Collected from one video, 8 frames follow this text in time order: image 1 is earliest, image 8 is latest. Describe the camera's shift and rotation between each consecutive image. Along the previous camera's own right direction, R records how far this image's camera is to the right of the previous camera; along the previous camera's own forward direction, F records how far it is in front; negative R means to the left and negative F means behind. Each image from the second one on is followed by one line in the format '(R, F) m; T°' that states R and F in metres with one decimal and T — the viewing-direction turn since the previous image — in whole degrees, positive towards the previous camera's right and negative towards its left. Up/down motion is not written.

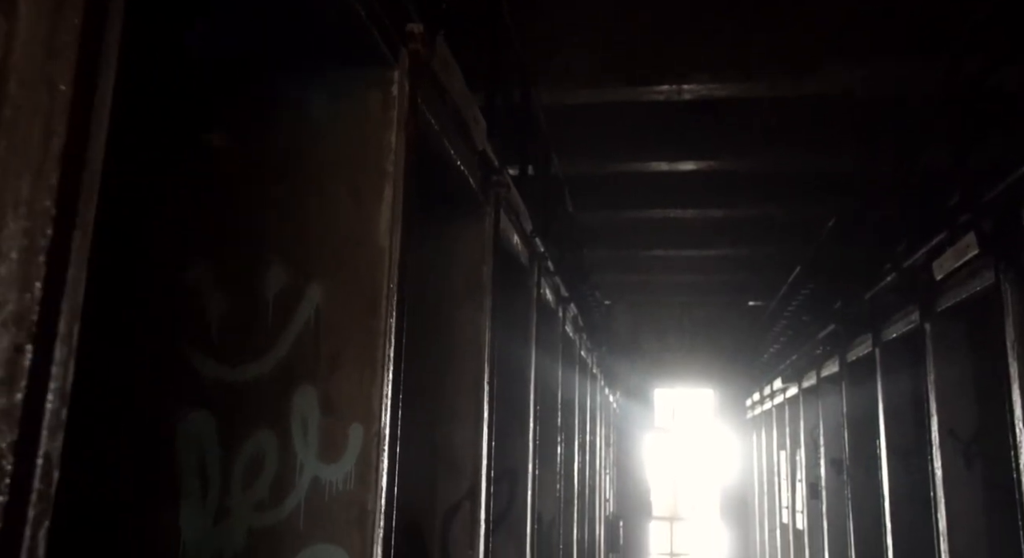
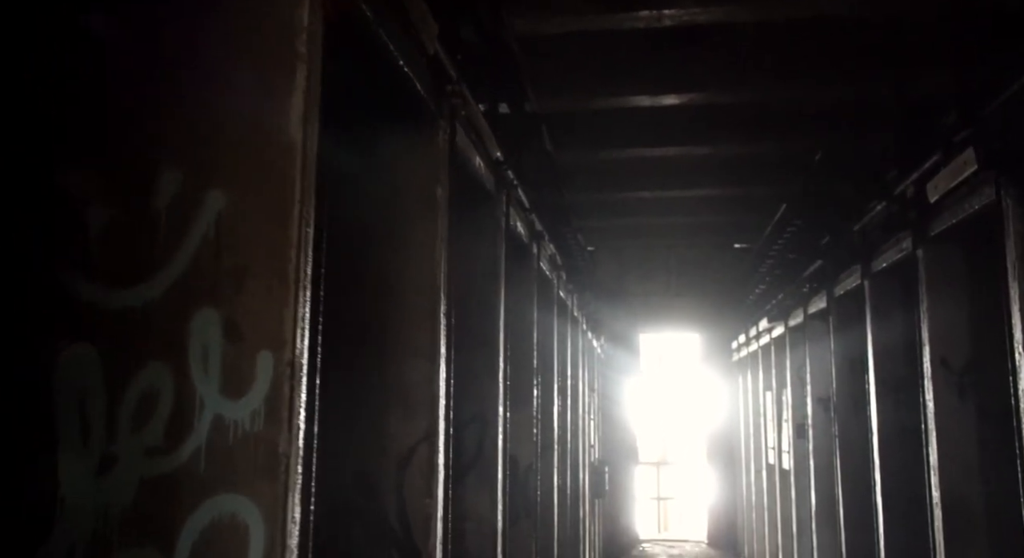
(+0.1, +0.2) m; +1°
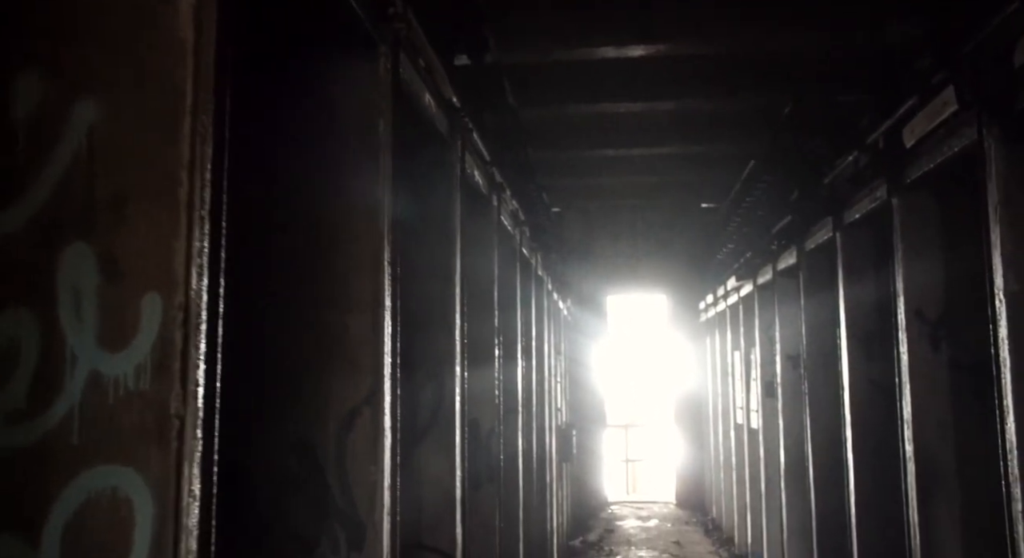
(0.0, +0.2) m; +2°
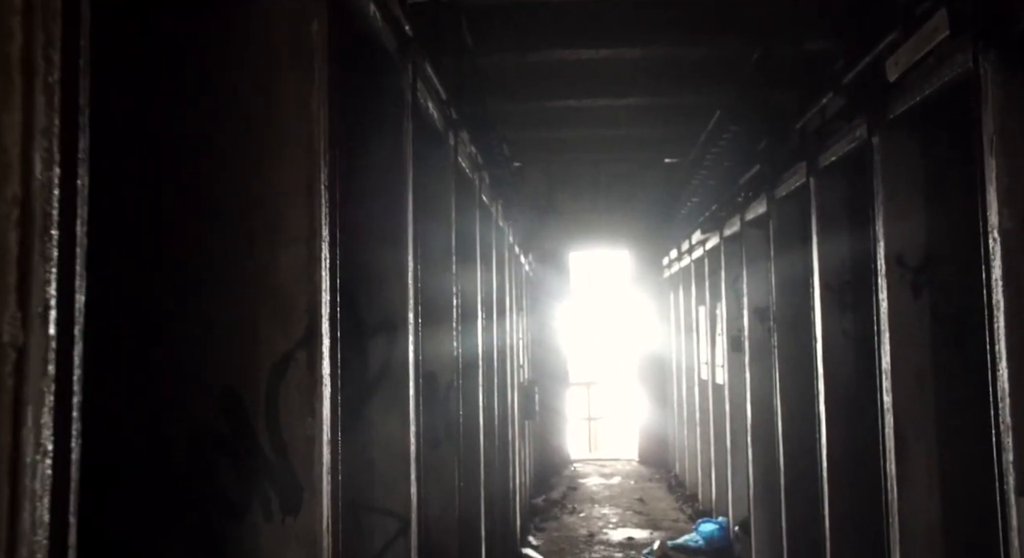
(0.0, +0.2) m; +2°
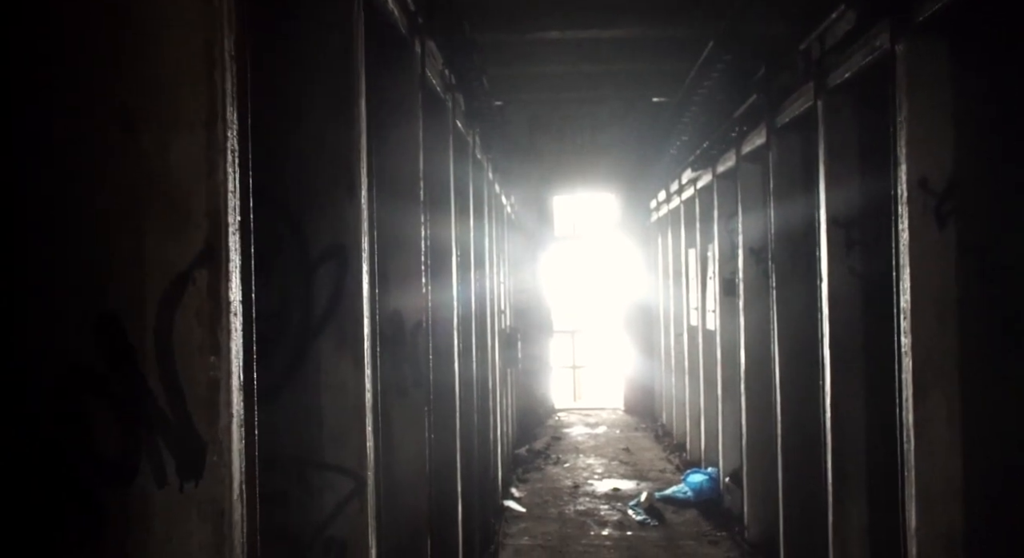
(0.0, +0.4) m; +1°
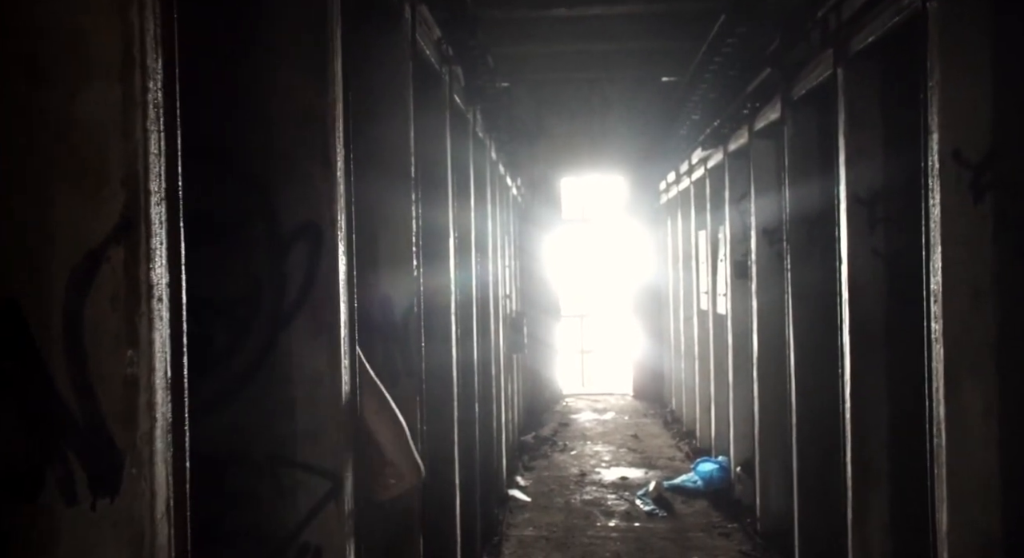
(0.0, +0.2) m; -1°
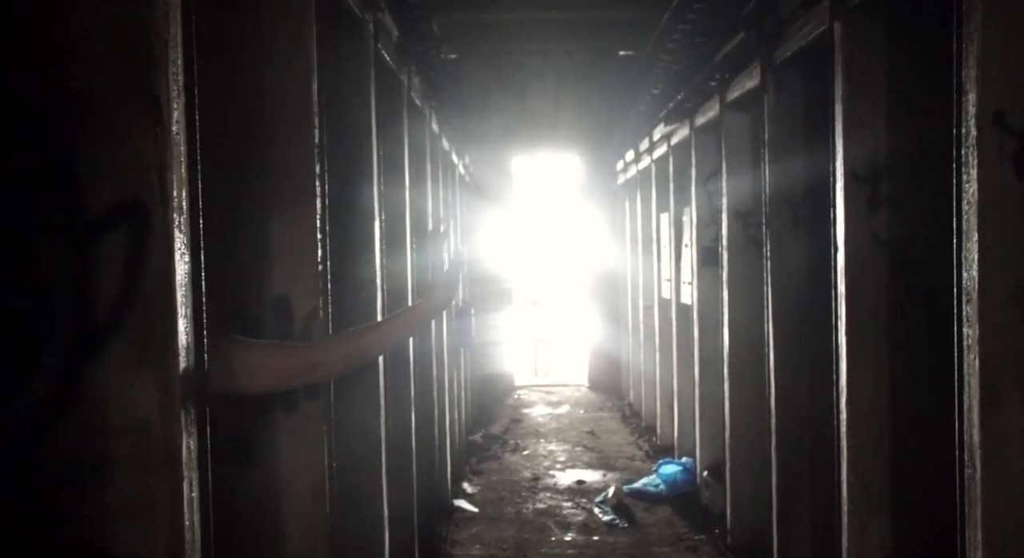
(+0.1, +0.6) m; +3°
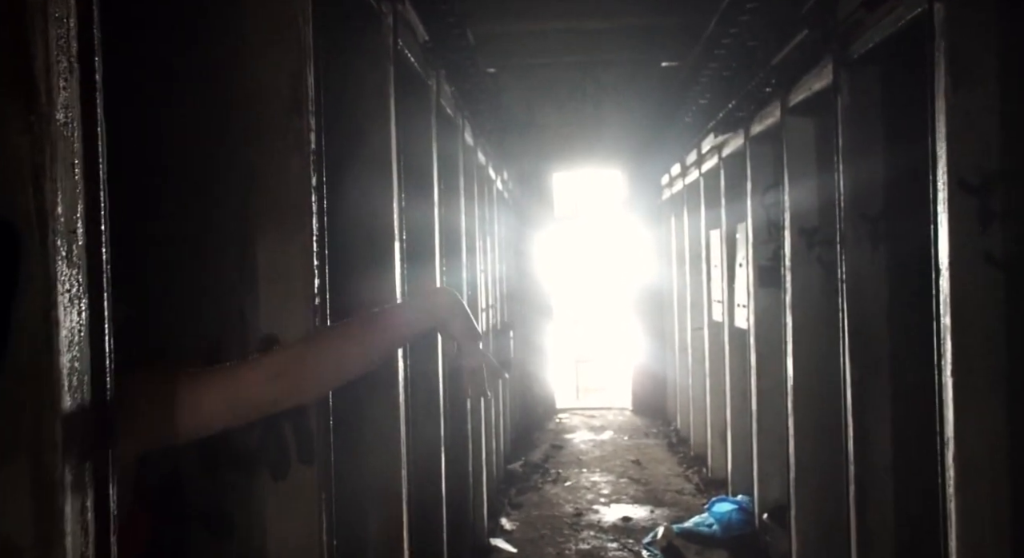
(0.0, +0.5) m; -2°
